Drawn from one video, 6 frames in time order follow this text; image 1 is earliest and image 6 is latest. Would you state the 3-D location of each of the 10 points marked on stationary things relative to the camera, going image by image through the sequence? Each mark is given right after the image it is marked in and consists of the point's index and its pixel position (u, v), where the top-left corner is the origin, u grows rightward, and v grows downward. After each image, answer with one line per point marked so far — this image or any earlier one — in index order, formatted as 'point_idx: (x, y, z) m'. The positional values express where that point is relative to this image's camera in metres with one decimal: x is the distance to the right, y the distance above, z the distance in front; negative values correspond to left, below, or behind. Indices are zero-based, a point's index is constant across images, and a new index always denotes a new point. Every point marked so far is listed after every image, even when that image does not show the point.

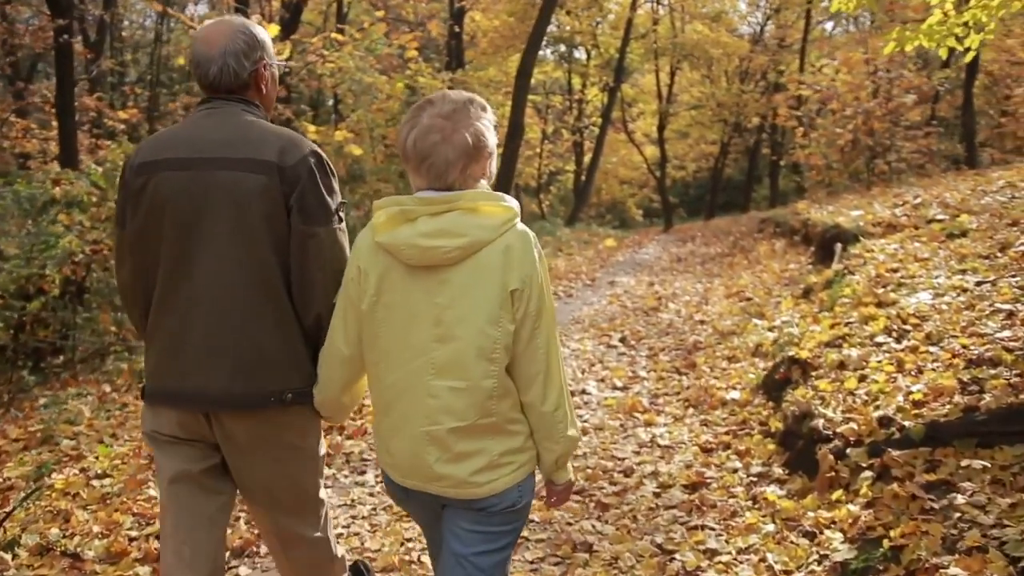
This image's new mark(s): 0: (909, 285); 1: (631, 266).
0: (+3.5, 0.0, +7.6) m
1: (+2.4, +0.5, +18.0) m
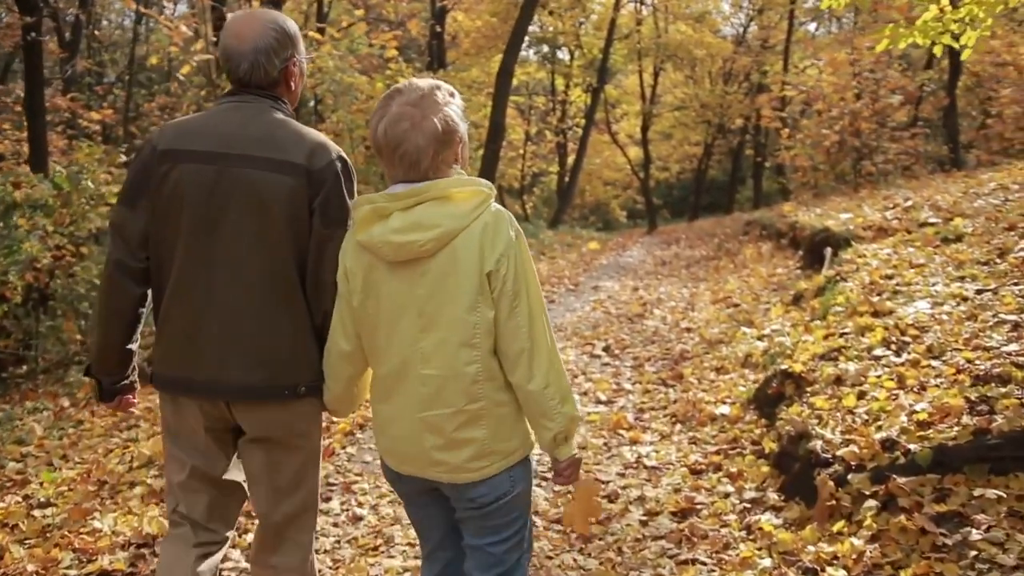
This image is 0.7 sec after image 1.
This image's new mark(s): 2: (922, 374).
0: (+3.3, 0.0, +7.3) m
1: (+2.1, +0.4, +17.6) m
2: (+2.6, -0.5, +5.5) m
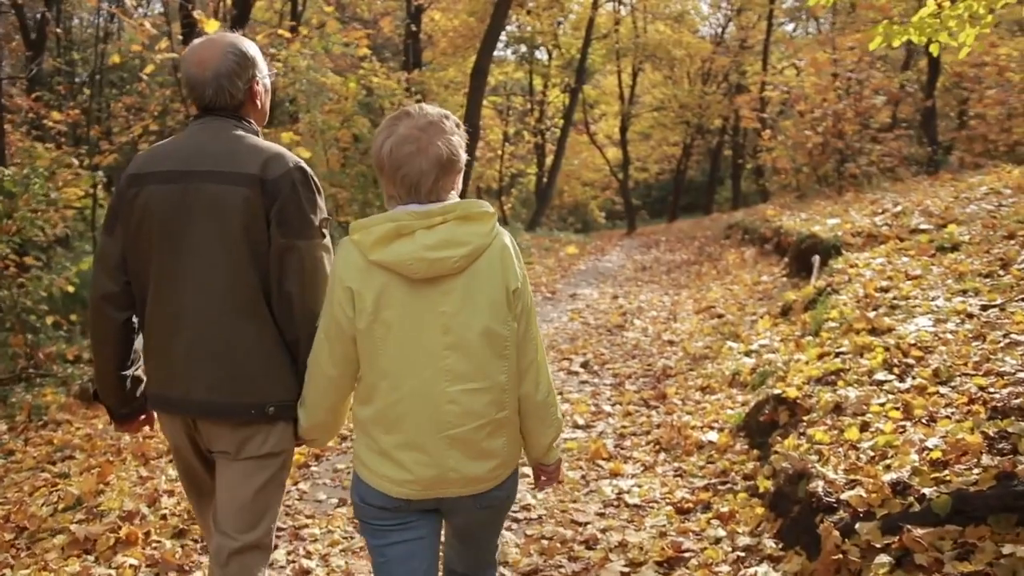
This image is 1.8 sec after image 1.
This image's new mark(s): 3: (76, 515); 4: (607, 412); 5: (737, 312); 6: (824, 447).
0: (+3.1, -0.2, +6.8) m
1: (+1.6, +0.3, +17.1) m
2: (+2.4, -0.7, +5.0) m
3: (-2.7, -1.4, +5.4) m
4: (+0.8, -1.0, +7.3) m
5: (+2.7, -0.3, +10.3) m
6: (+1.8, -0.9, +5.0) m
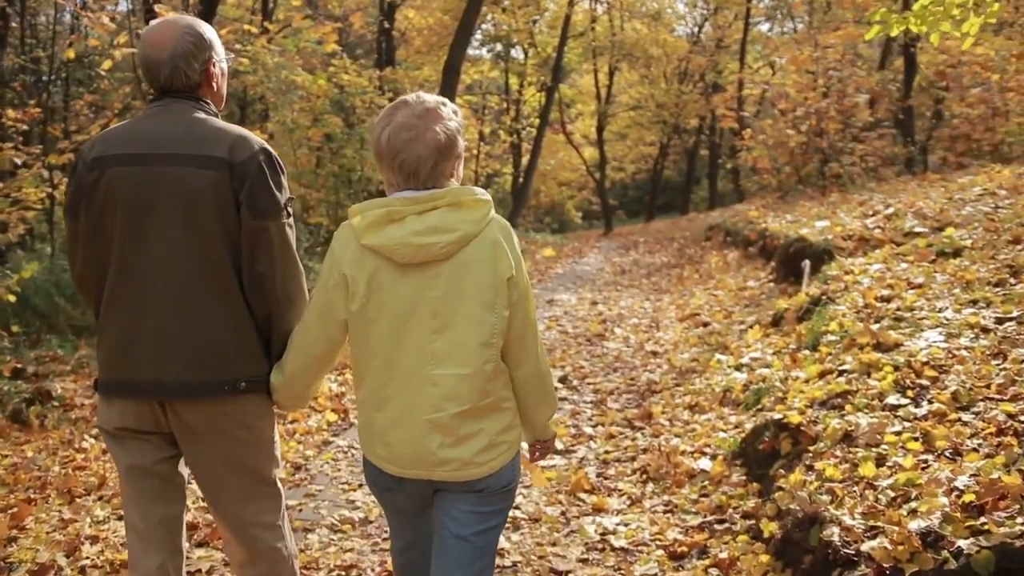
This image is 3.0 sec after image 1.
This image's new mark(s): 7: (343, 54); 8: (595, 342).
0: (+2.9, -0.2, +6.3) m
1: (+1.1, +0.2, +16.5) m
2: (+2.2, -0.7, +4.4) m
3: (-2.8, -1.5, +4.7) m
4: (+0.6, -1.1, +6.7) m
5: (+2.4, -0.4, +9.8) m
6: (+1.6, -1.0, +4.4) m
7: (-3.3, +4.6, +17.1) m
8: (+1.0, -0.6, +10.2) m
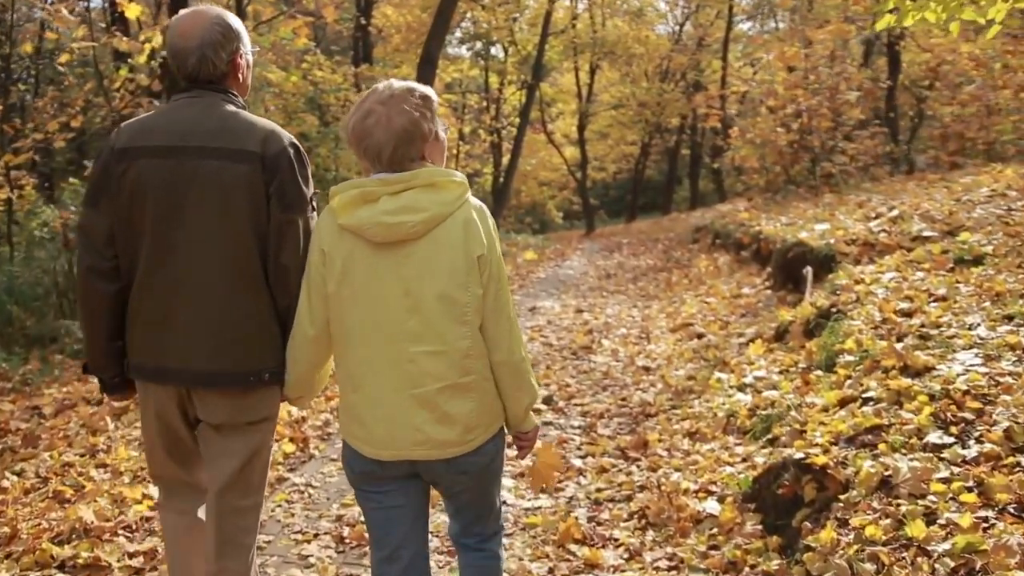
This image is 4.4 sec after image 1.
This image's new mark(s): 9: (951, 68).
0: (+2.7, -0.3, +5.6) m
1: (+0.8, +0.1, +15.8) m
2: (+2.2, -0.8, +3.7) m
3: (-2.9, -1.6, +3.9) m
4: (+0.4, -1.2, +6.0) m
5: (+2.2, -0.4, +9.0) m
6: (+1.5, -1.1, +3.7) m
7: (-3.7, +4.5, +16.2) m
8: (+0.7, -0.7, +9.4) m
9: (+10.0, +5.0, +19.9) m
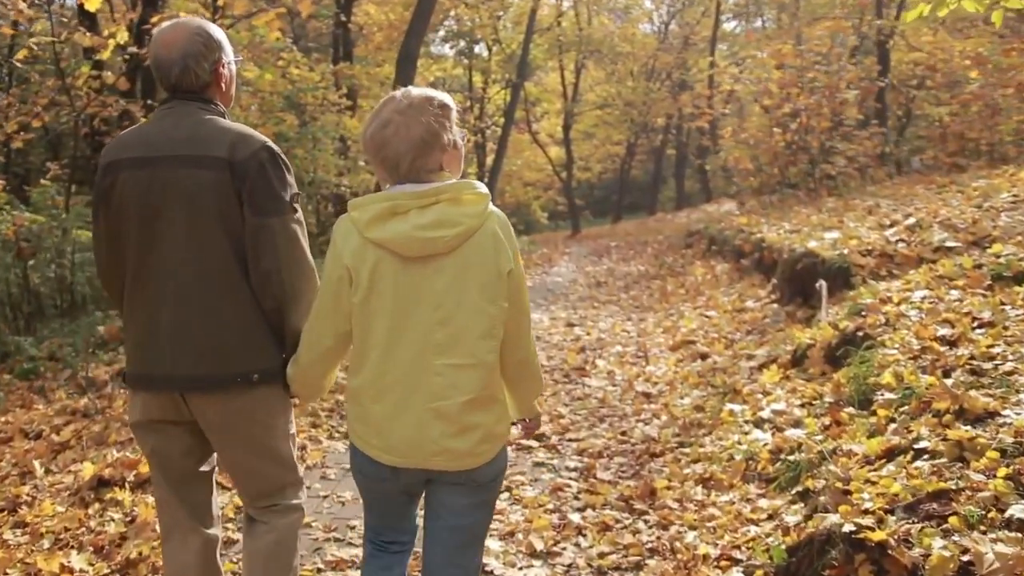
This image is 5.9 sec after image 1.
0: (+2.7, -0.5, +4.8) m
1: (+0.5, -0.1, +15.0) m
2: (+2.1, -1.0, +2.9) m
3: (-3.0, -1.8, +3.0) m
4: (+0.4, -1.4, +5.1) m
5: (+2.0, -0.6, +8.3) m
6: (+1.5, -1.2, +2.9) m
7: (-4.0, +4.3, +15.4) m
8: (+0.6, -0.9, +8.6) m
9: (+9.7, +4.9, +19.2) m
